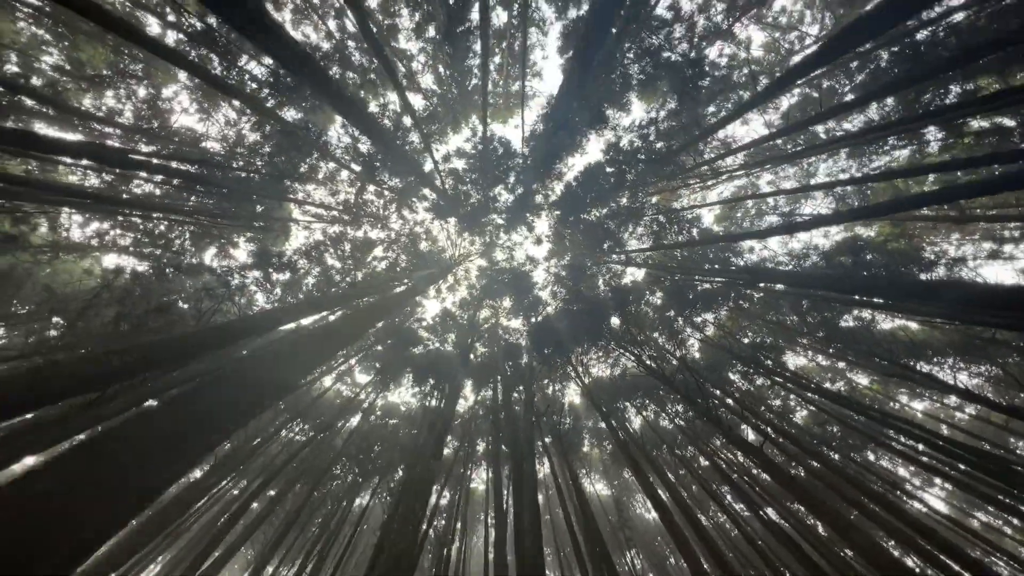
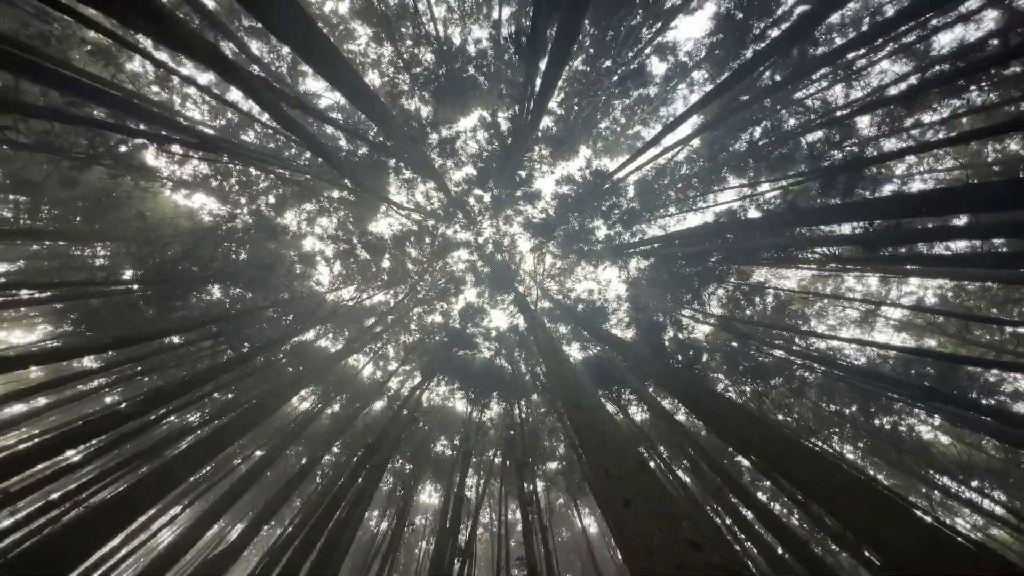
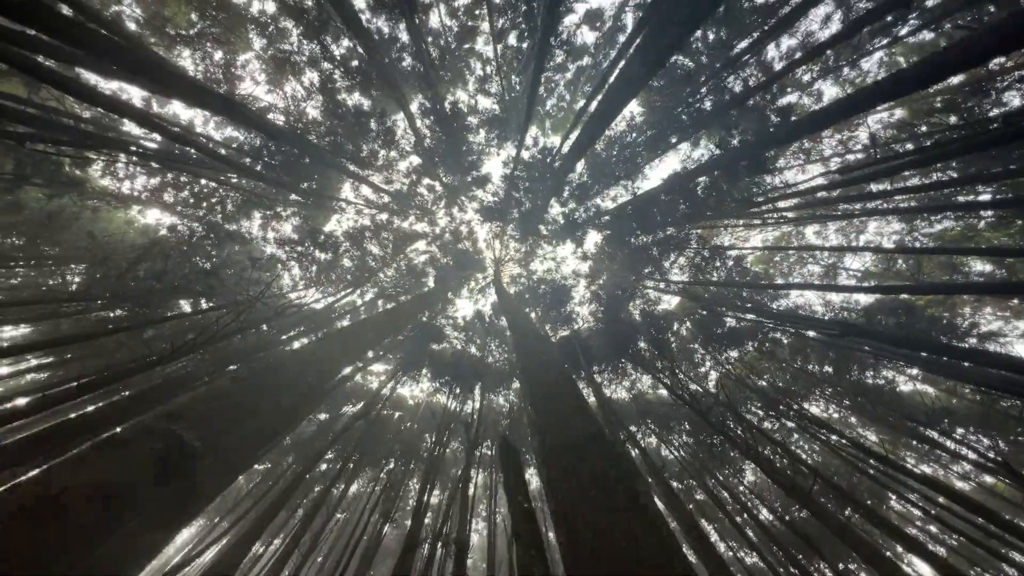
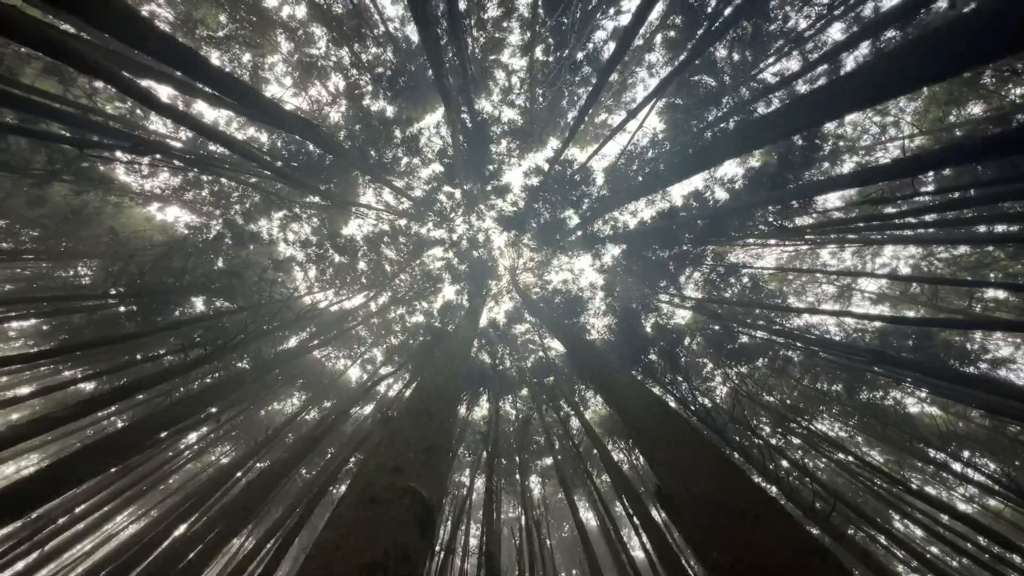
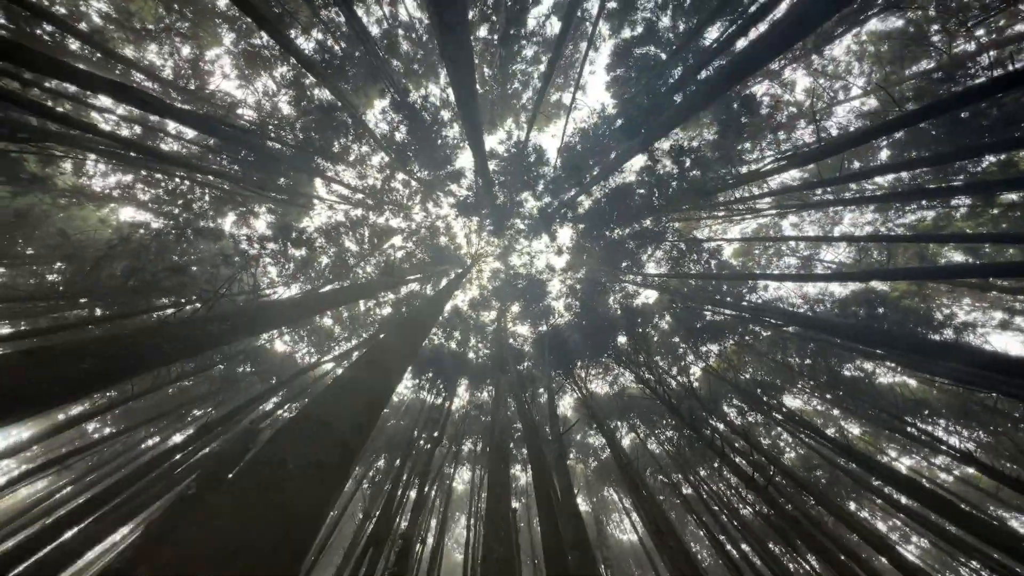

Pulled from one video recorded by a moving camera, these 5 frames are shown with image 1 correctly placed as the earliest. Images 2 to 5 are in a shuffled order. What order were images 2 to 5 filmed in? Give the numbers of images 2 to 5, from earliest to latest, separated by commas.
5, 3, 4, 2
